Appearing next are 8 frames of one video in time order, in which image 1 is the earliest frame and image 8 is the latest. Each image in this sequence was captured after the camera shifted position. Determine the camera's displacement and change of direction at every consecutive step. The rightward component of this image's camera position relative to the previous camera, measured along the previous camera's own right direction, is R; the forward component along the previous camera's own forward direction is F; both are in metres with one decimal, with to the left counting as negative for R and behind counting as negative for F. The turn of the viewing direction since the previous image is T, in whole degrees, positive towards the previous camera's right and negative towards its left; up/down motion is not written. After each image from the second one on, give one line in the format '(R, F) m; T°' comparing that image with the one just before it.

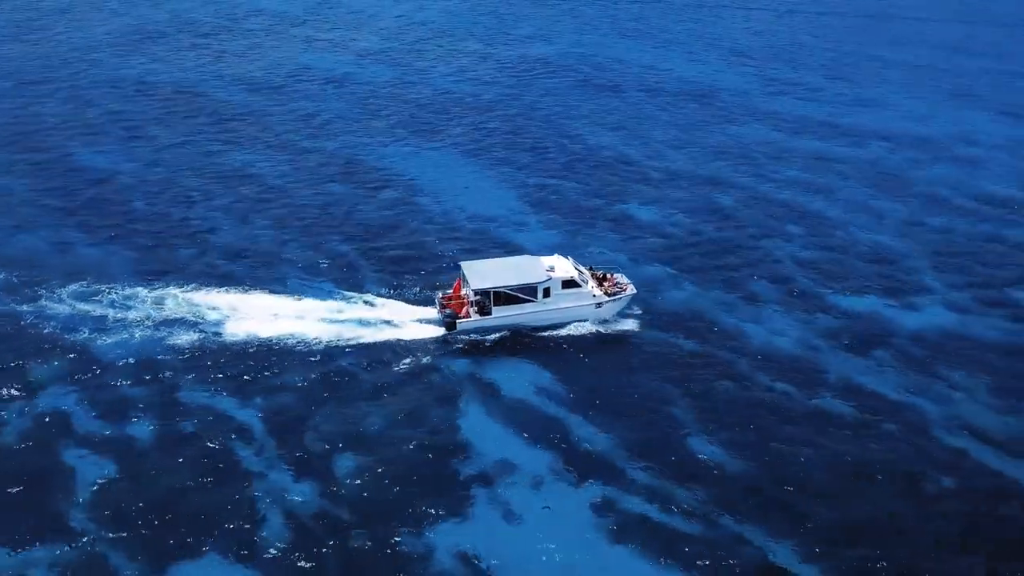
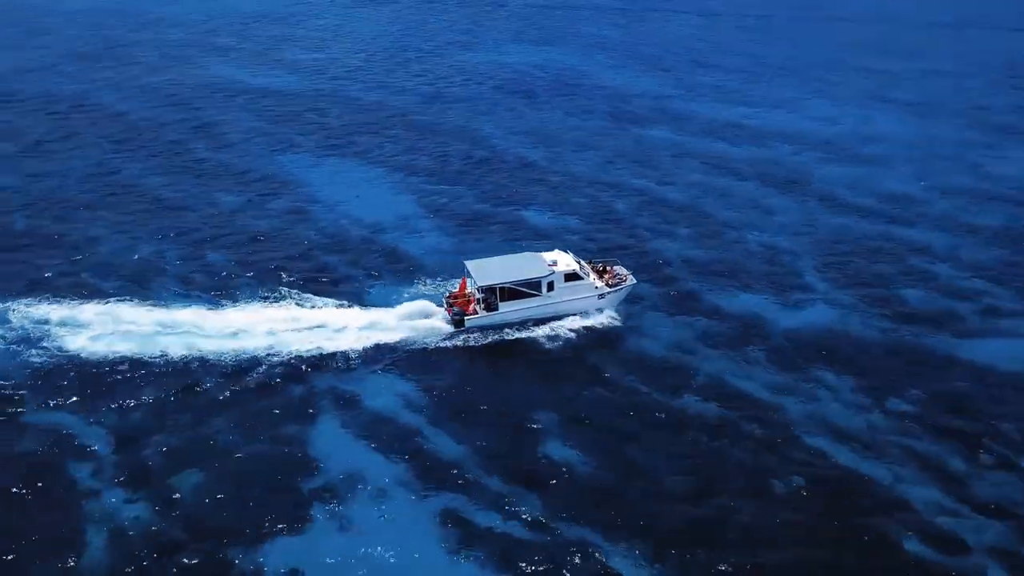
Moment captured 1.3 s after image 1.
(+13.8, +0.2) m; +1°
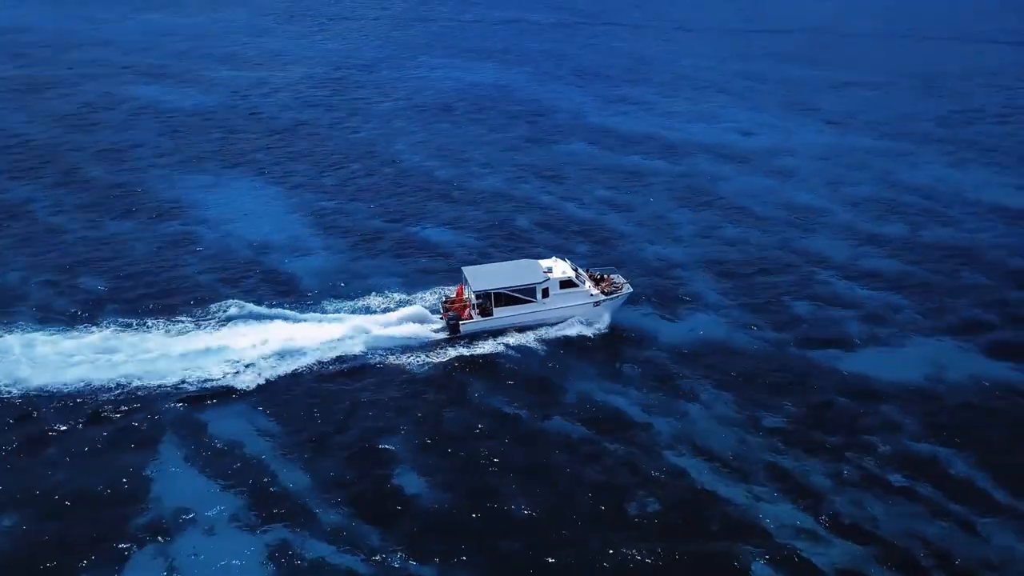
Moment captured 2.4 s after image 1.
(+13.9, +2.2) m; +1°
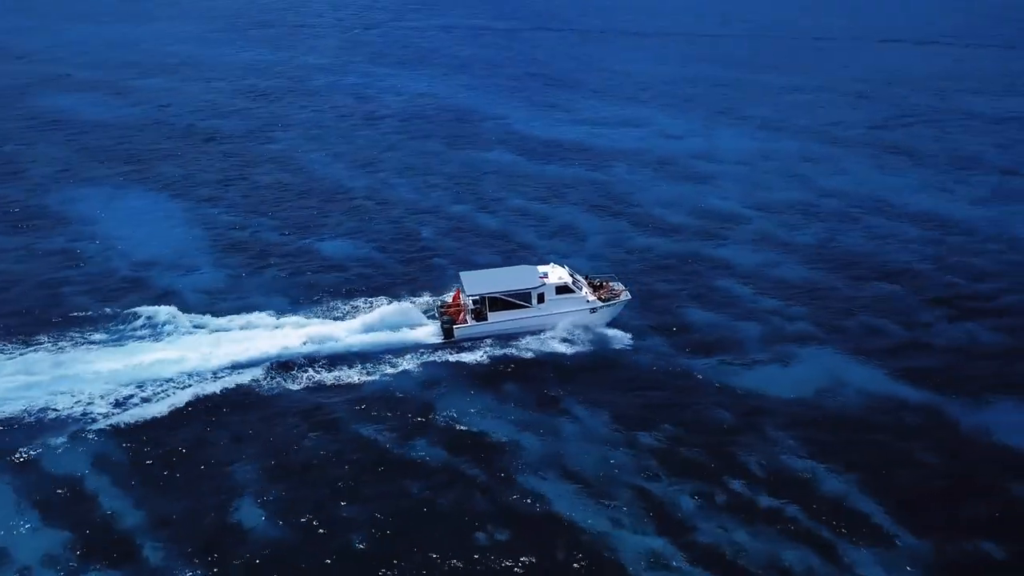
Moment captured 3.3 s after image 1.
(+13.3, +3.5) m; +1°
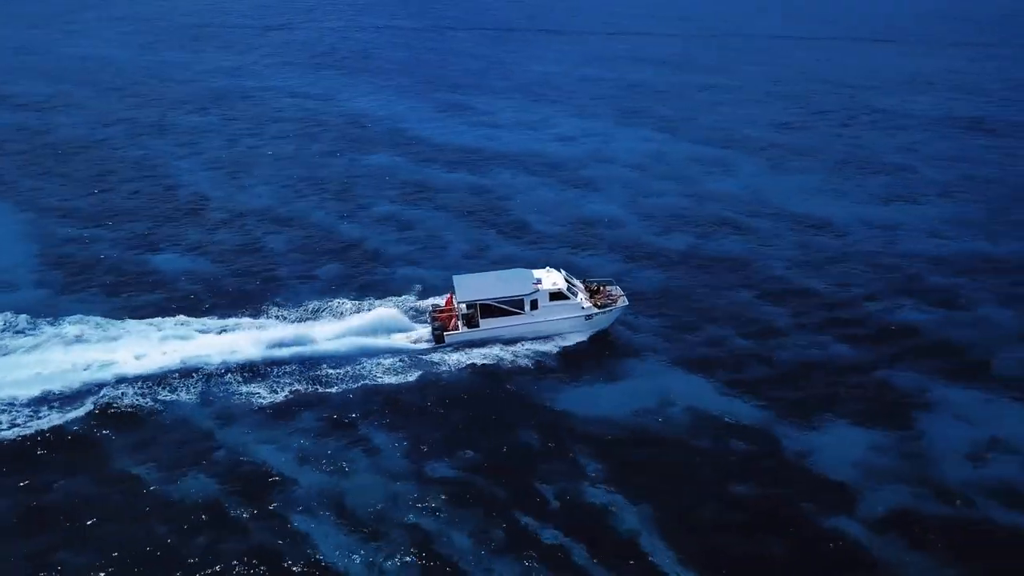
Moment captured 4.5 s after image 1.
(+20.8, +5.6) m; 0°
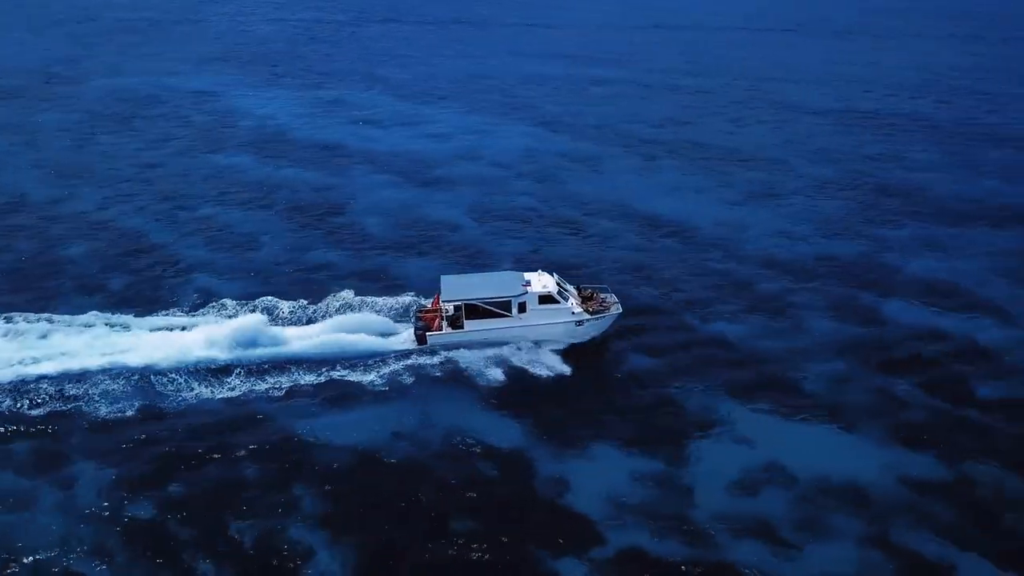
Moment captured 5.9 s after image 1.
(+24.1, +7.2) m; 0°
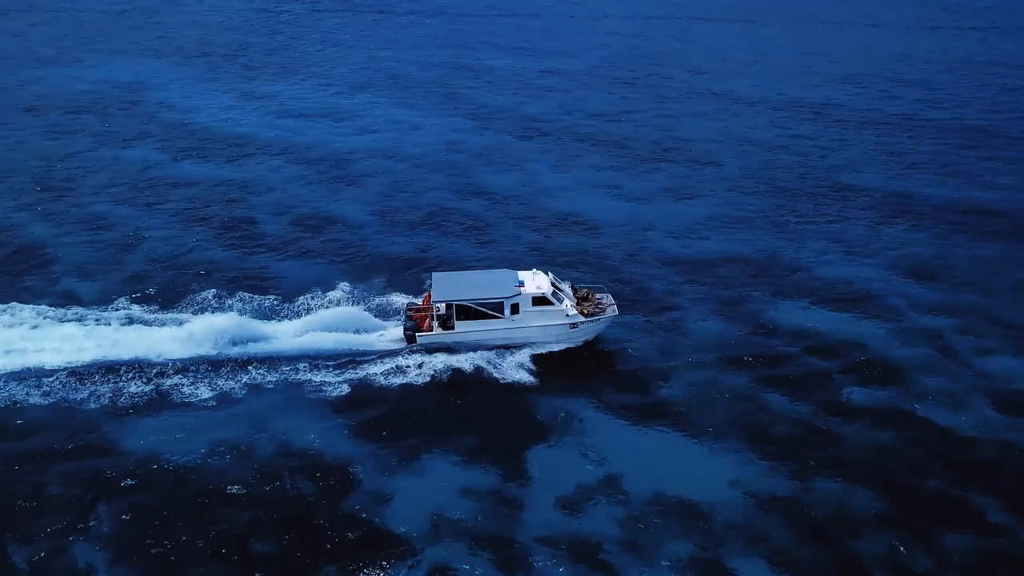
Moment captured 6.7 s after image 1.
(+13.6, +4.3) m; 0°
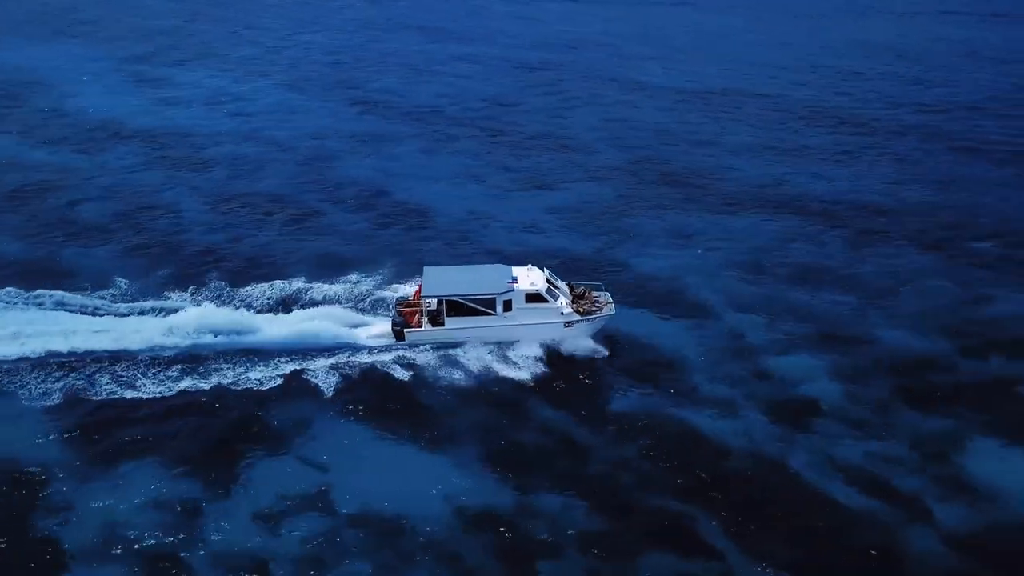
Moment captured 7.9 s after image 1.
(+20.7, +5.3) m; 0°
